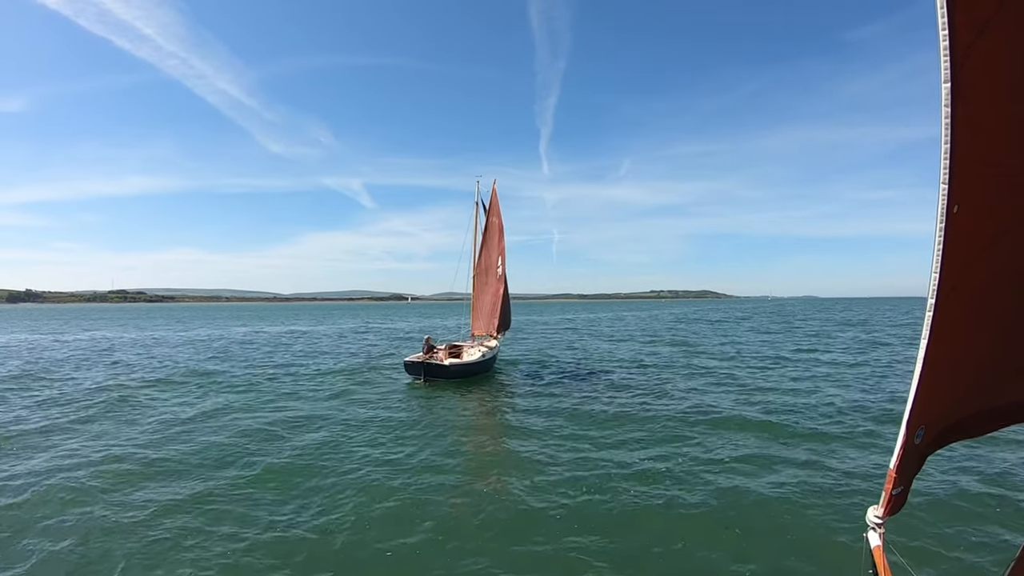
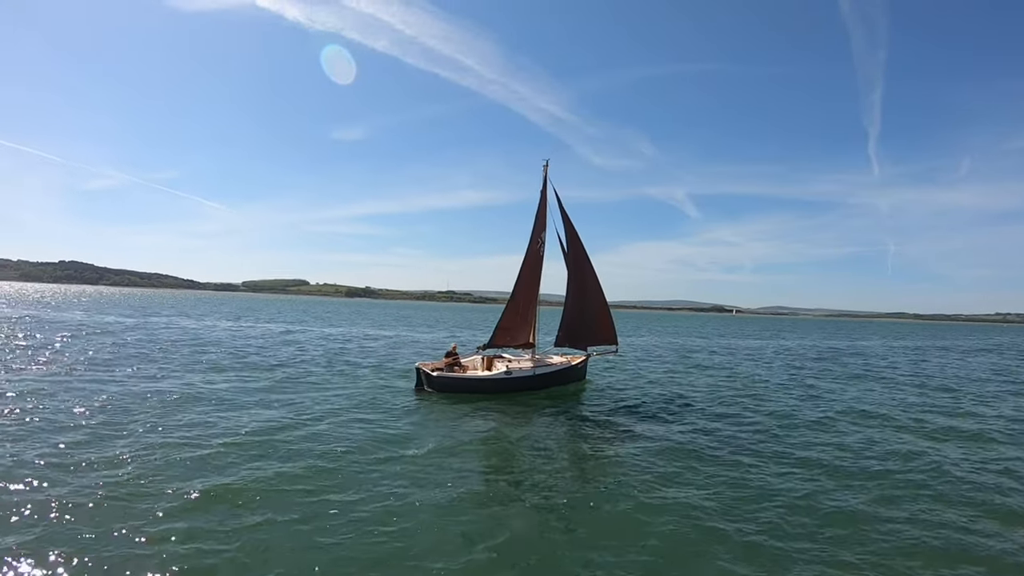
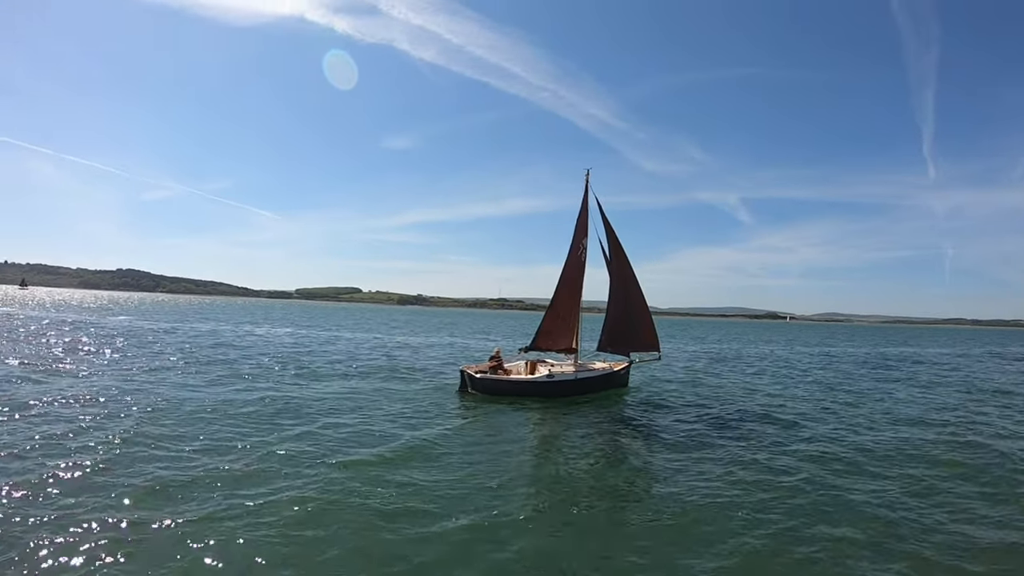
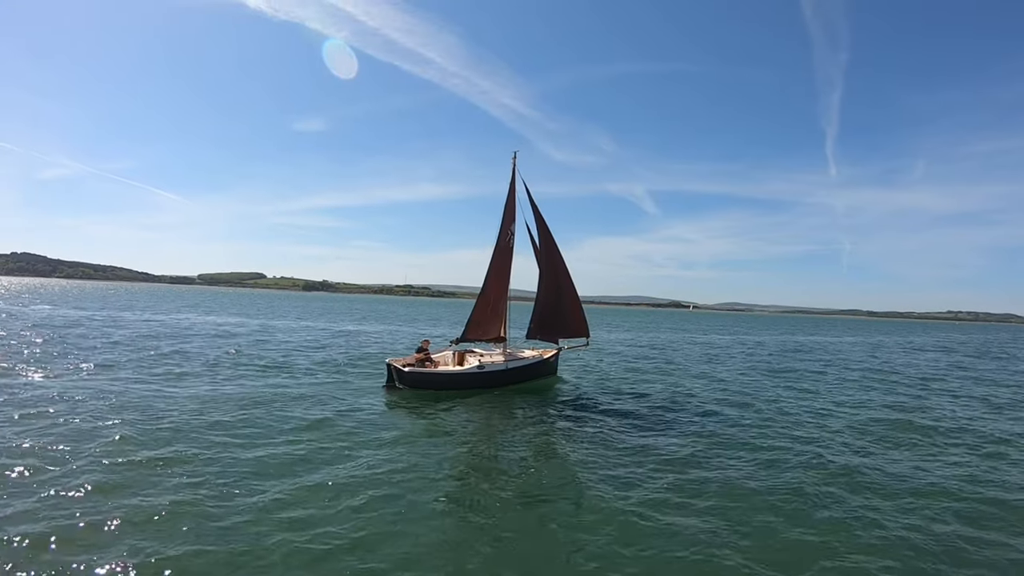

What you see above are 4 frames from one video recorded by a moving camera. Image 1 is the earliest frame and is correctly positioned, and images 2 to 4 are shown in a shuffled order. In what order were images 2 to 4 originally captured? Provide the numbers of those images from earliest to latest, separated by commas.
4, 2, 3
